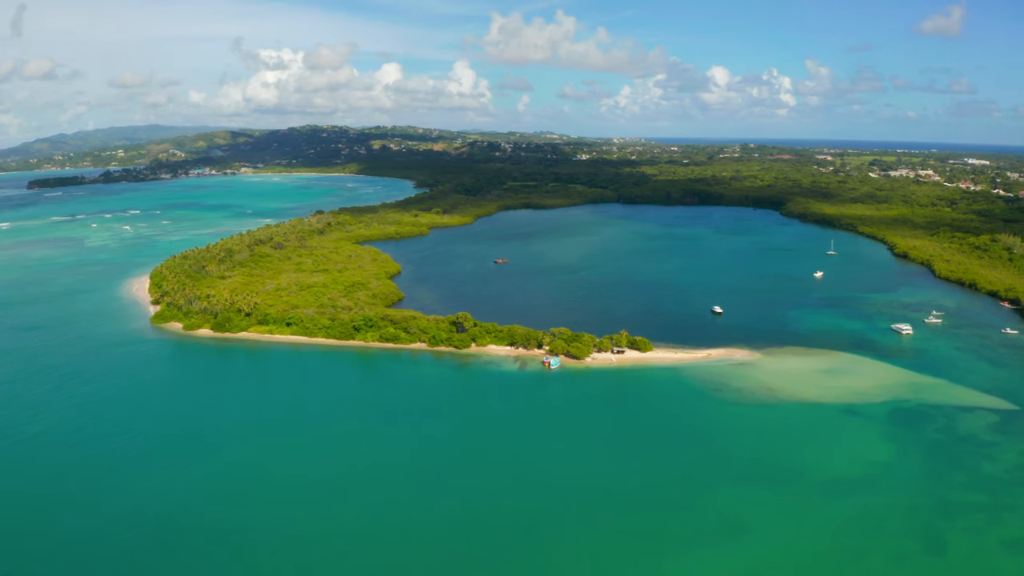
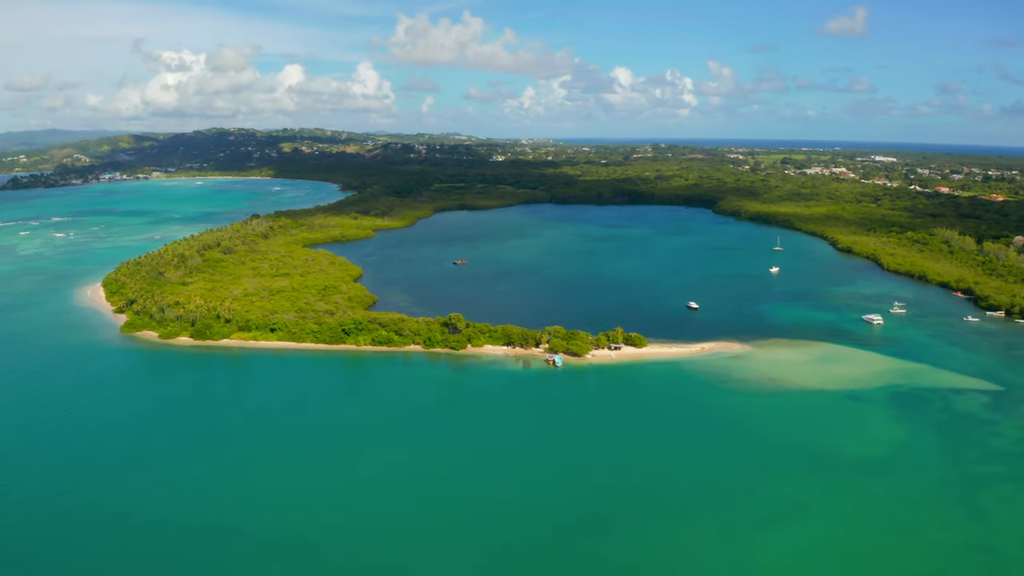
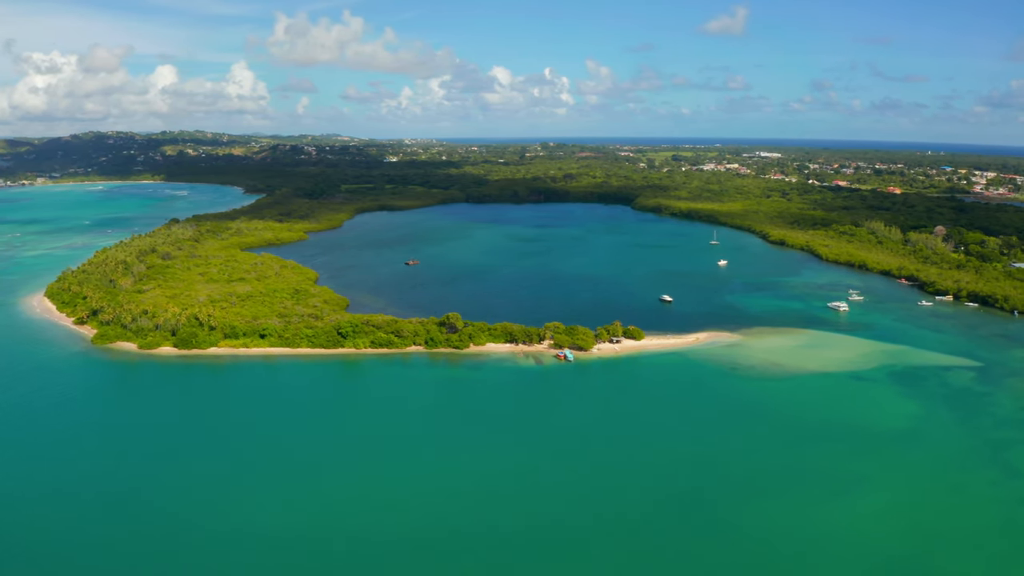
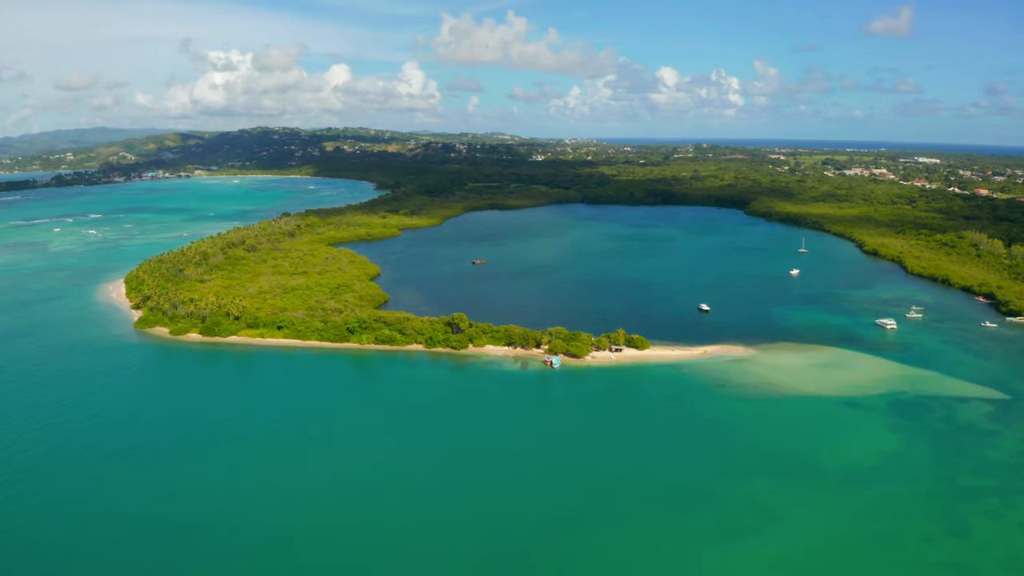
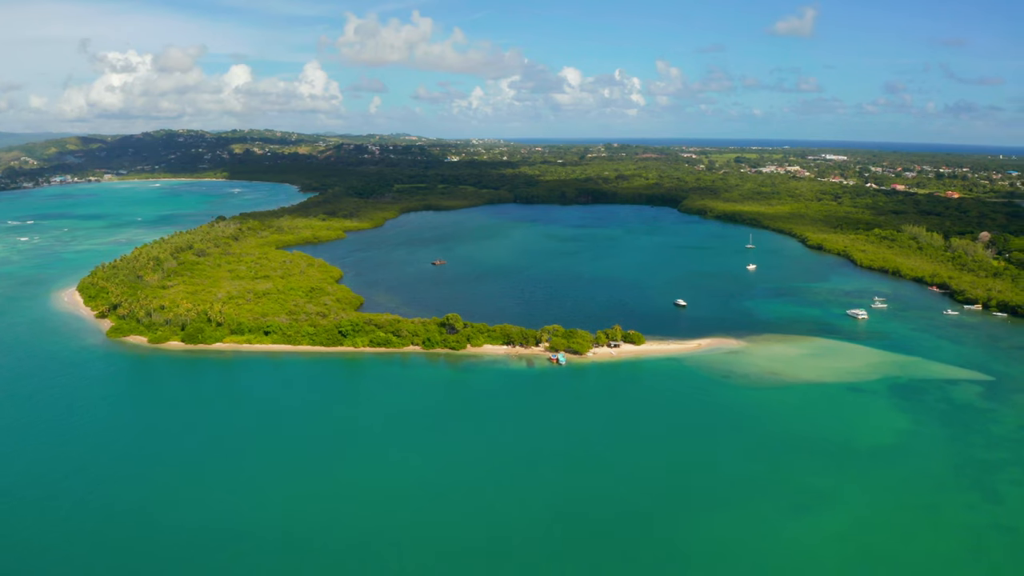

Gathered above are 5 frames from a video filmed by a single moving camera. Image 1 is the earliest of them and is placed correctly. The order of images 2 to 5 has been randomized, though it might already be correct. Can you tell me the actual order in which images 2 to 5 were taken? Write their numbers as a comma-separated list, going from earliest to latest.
4, 2, 5, 3
